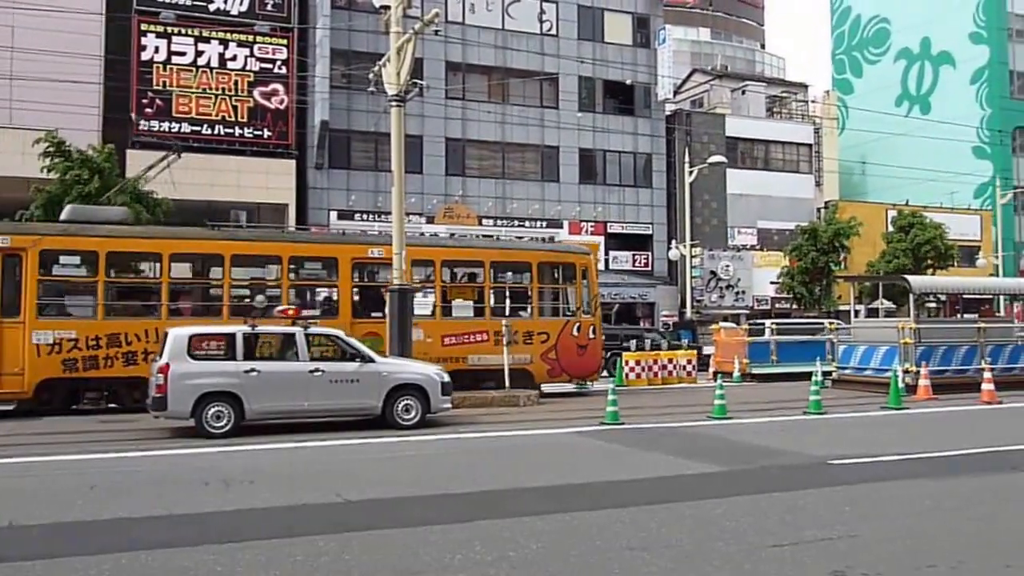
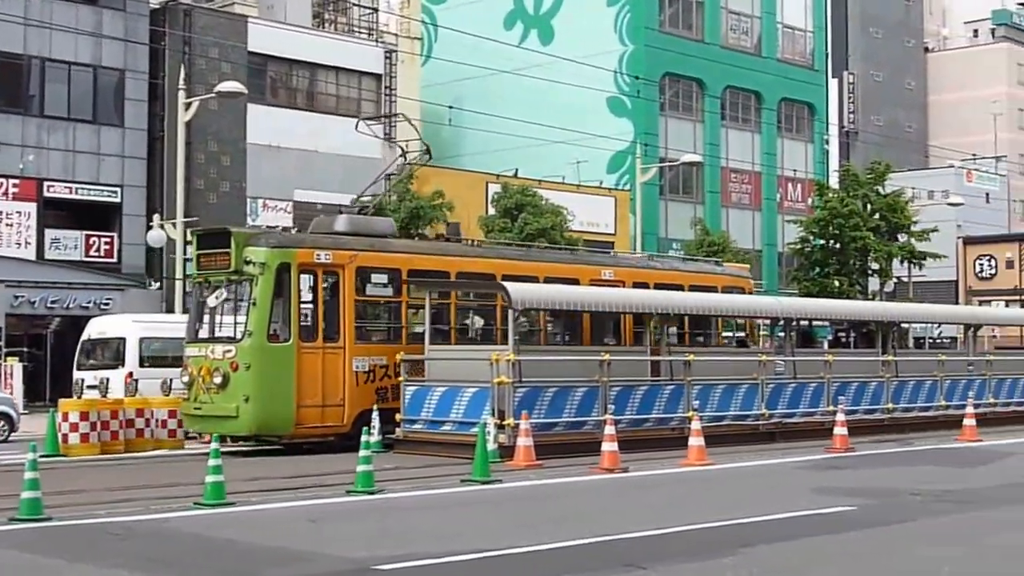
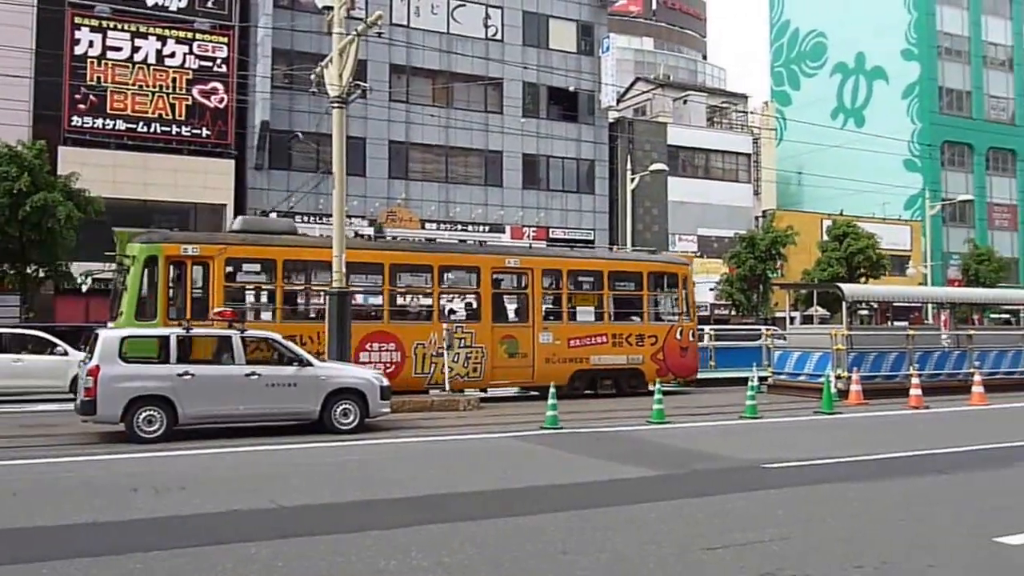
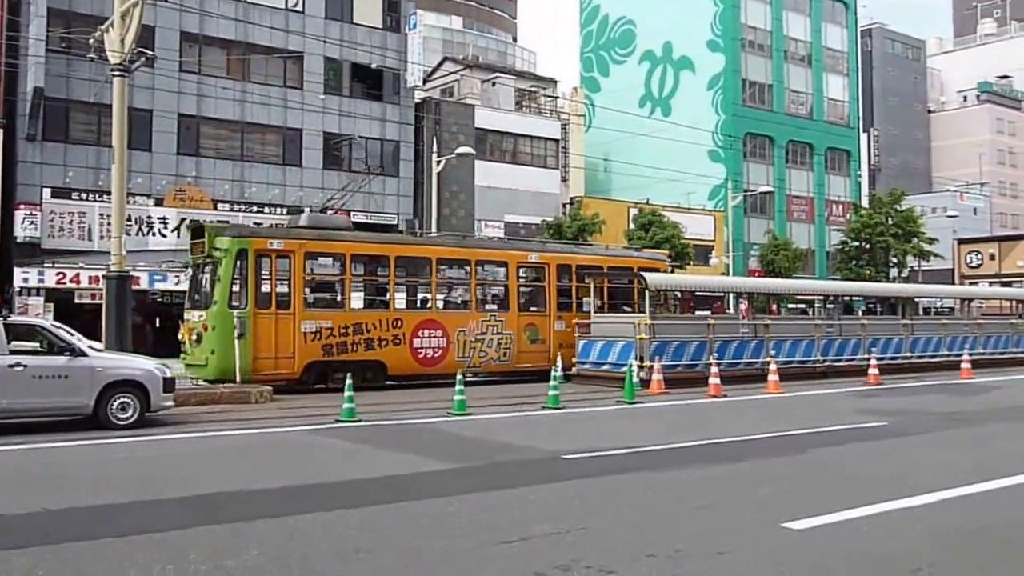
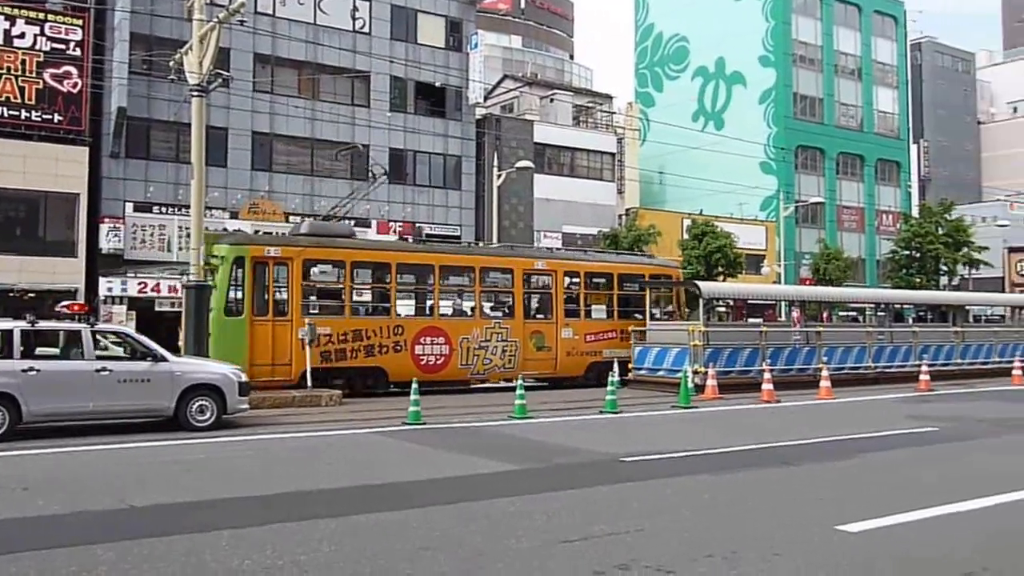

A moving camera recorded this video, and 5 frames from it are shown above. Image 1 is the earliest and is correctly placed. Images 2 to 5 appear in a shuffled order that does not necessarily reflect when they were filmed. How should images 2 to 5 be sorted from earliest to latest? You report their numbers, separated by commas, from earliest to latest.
3, 5, 4, 2
